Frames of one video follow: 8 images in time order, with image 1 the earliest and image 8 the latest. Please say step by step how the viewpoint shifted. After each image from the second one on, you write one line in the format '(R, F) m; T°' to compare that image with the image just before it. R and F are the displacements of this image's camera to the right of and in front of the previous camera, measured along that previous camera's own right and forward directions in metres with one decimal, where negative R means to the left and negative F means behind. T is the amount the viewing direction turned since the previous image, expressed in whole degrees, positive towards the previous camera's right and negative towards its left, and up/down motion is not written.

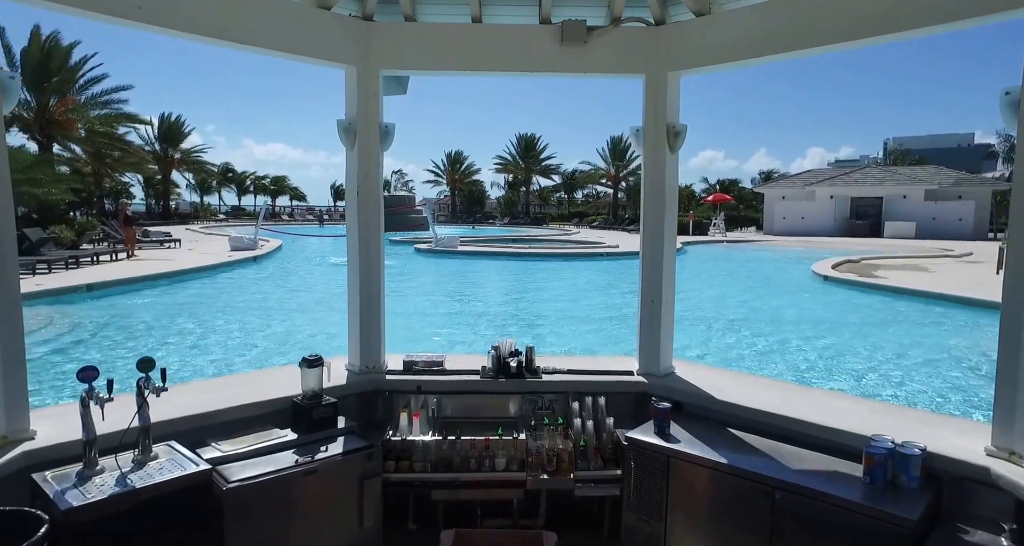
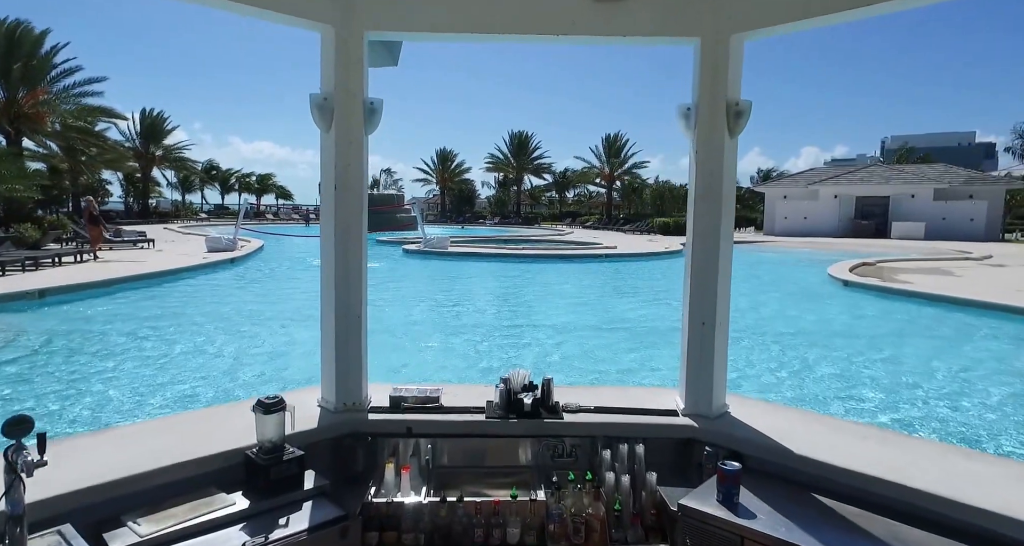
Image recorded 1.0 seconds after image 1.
(-0.1, +0.7) m; +1°
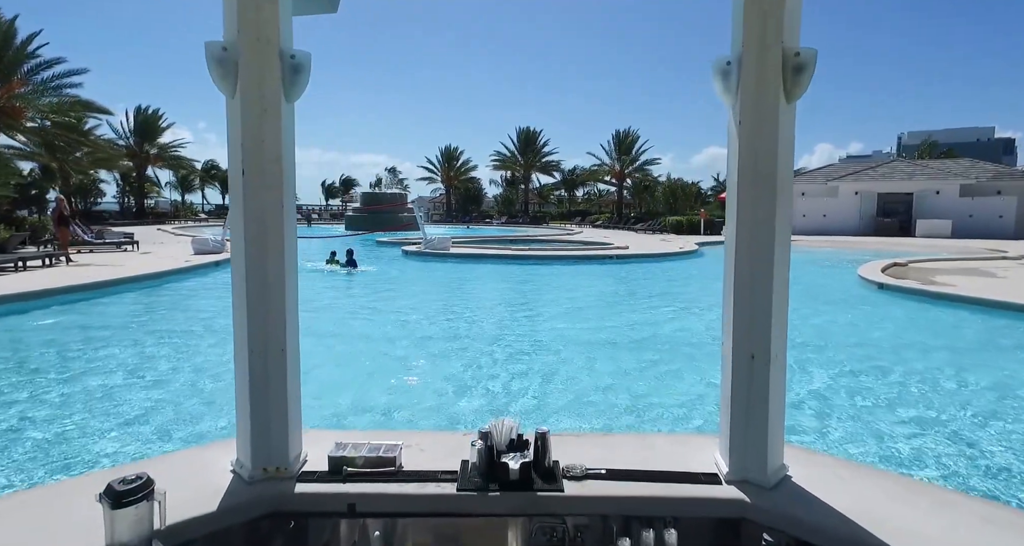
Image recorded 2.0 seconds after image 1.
(+0.1, +0.8) m; -1°
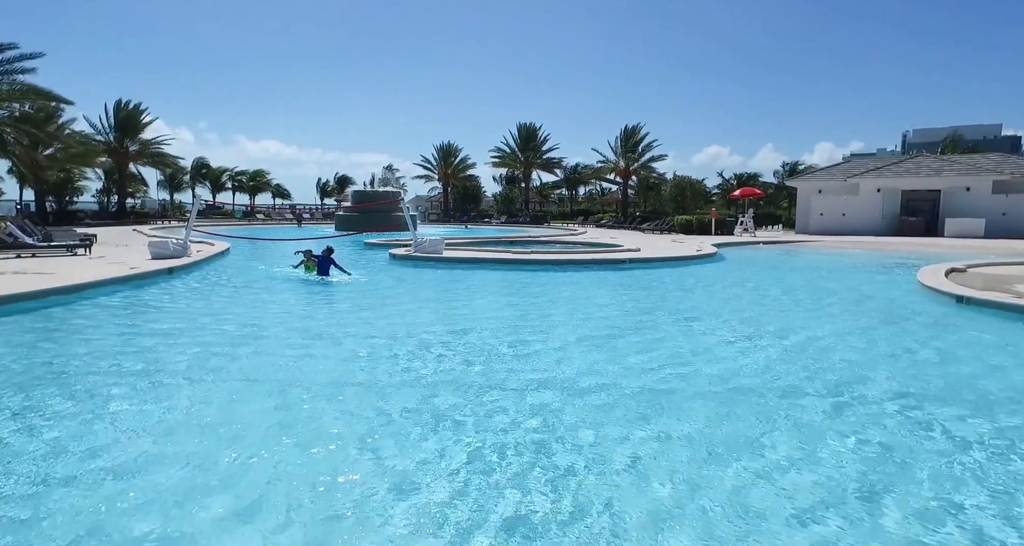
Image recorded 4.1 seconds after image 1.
(0.0, +1.7) m; 0°
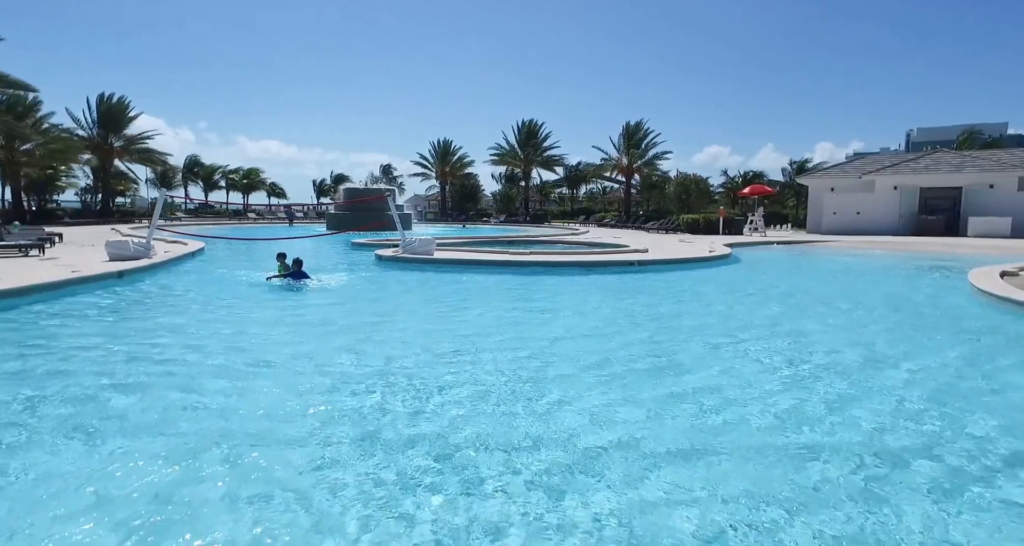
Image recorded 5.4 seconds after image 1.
(0.0, +1.2) m; 0°
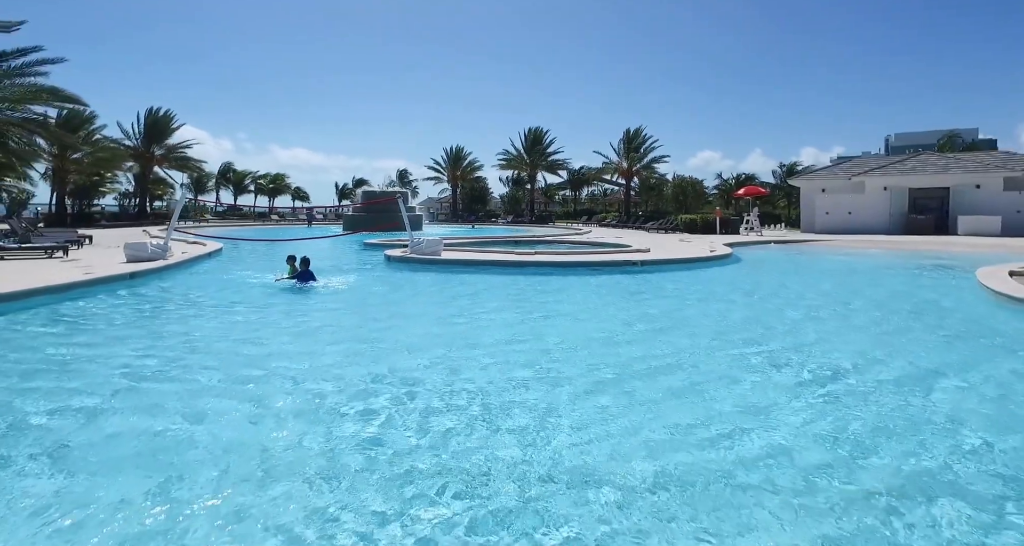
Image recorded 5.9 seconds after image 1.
(-0.5, -0.3) m; +1°
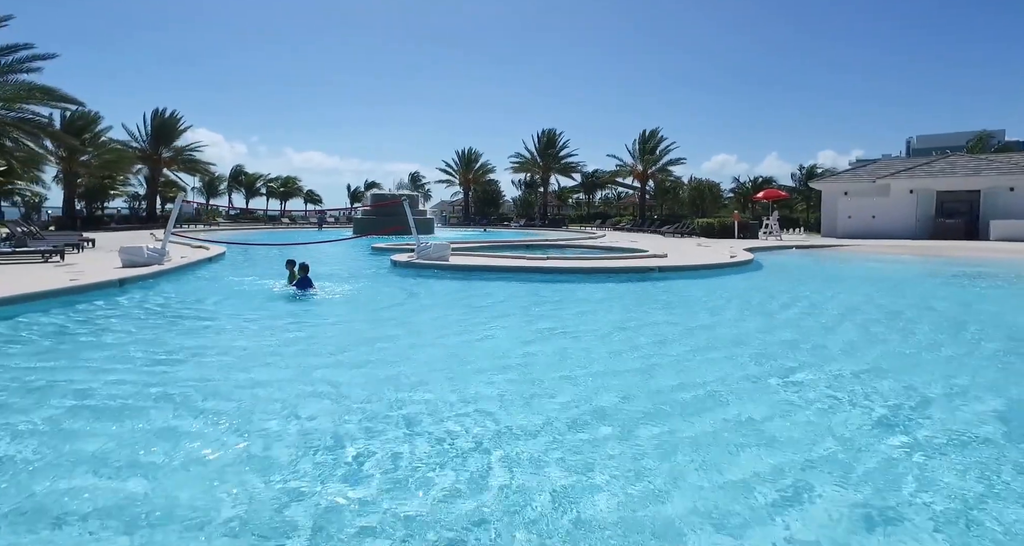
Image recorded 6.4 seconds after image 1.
(0.0, +0.6) m; -1°
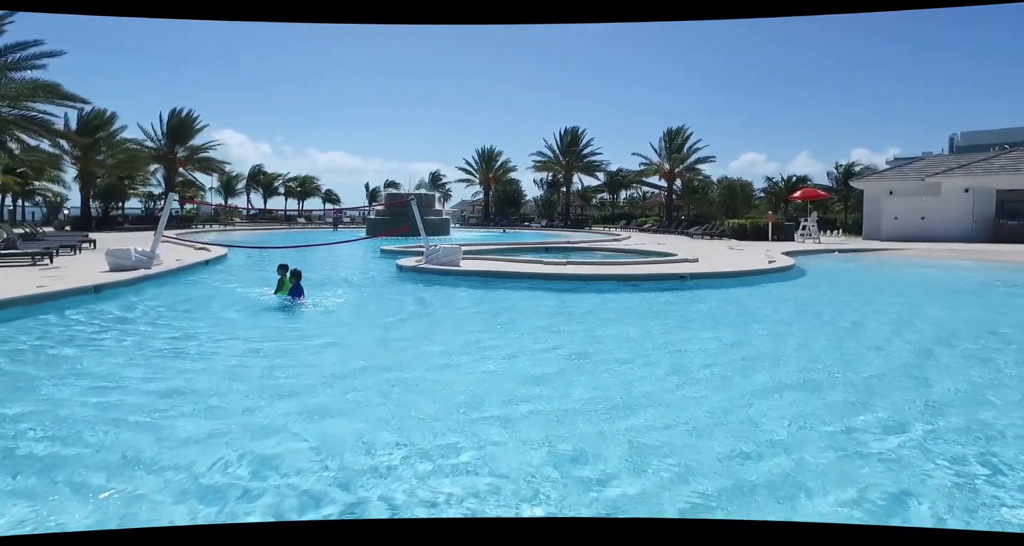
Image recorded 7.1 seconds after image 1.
(+0.1, +1.2) m; -2°
